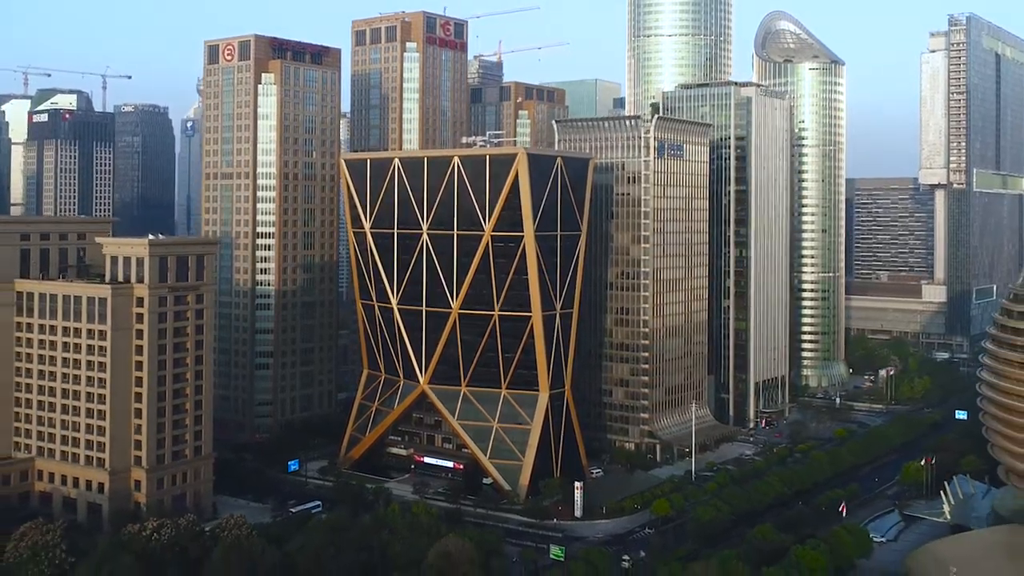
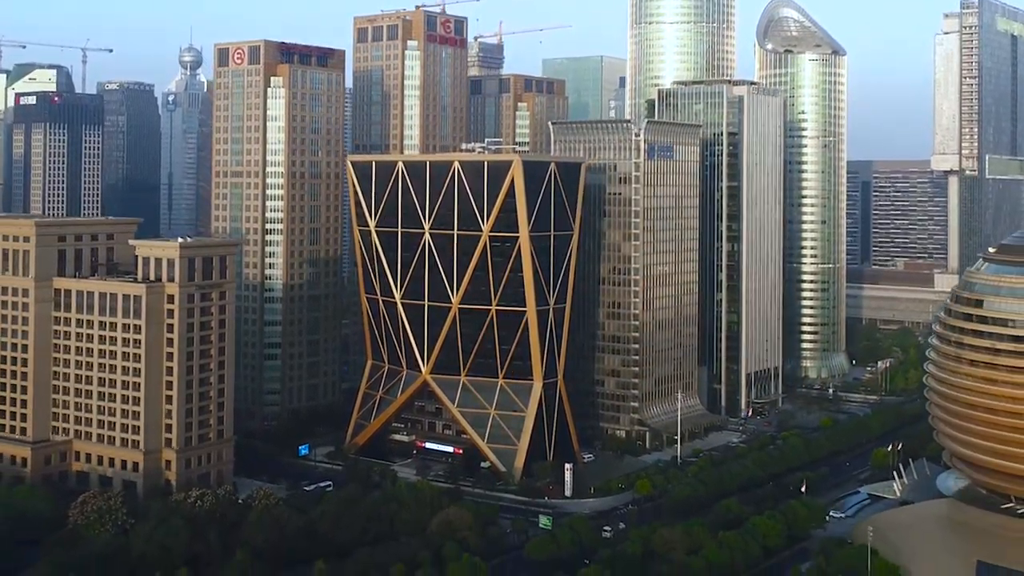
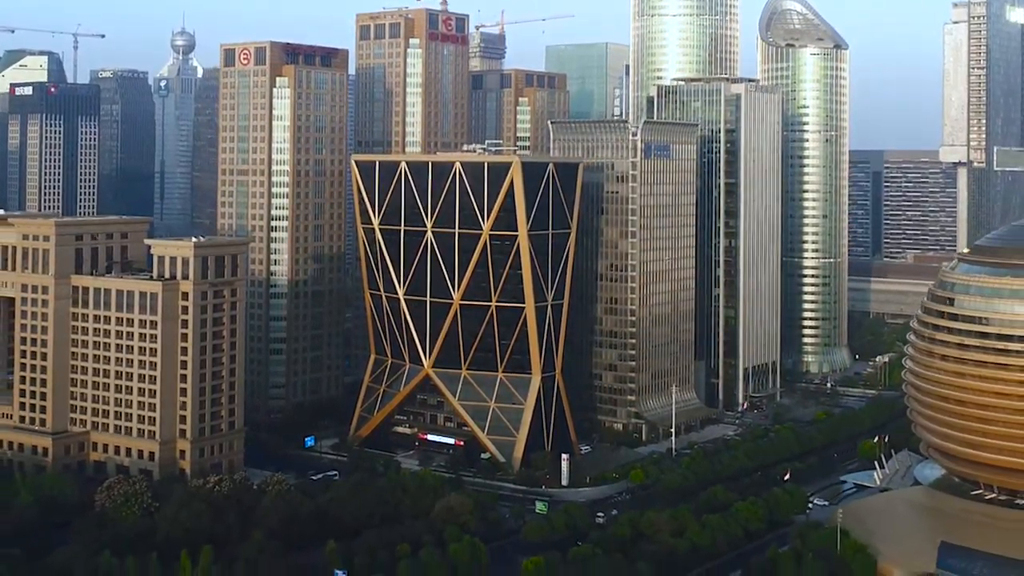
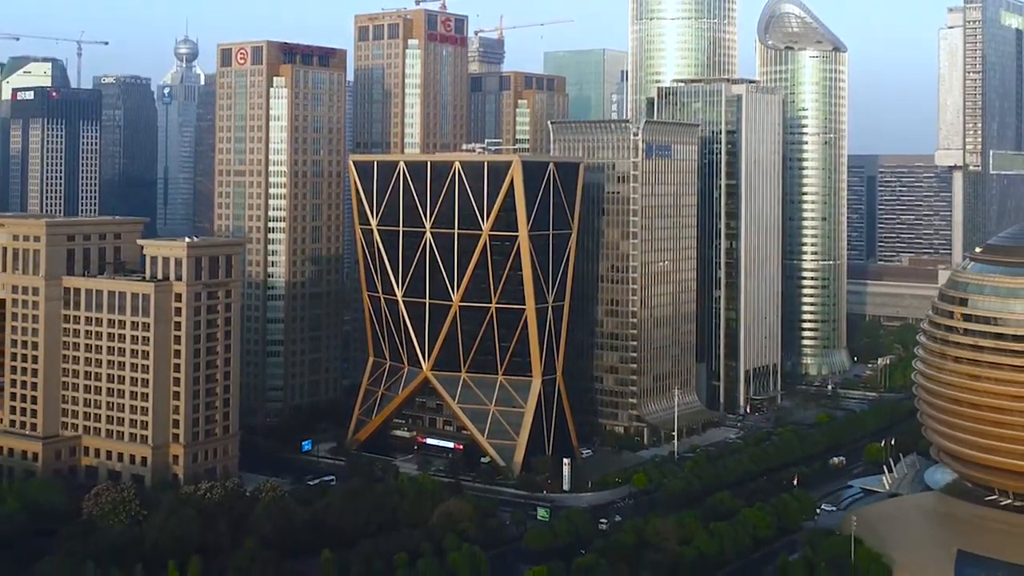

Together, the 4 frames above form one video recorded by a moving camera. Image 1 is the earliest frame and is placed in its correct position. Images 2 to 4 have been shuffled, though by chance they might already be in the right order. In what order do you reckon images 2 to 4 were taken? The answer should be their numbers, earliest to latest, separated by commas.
2, 4, 3
